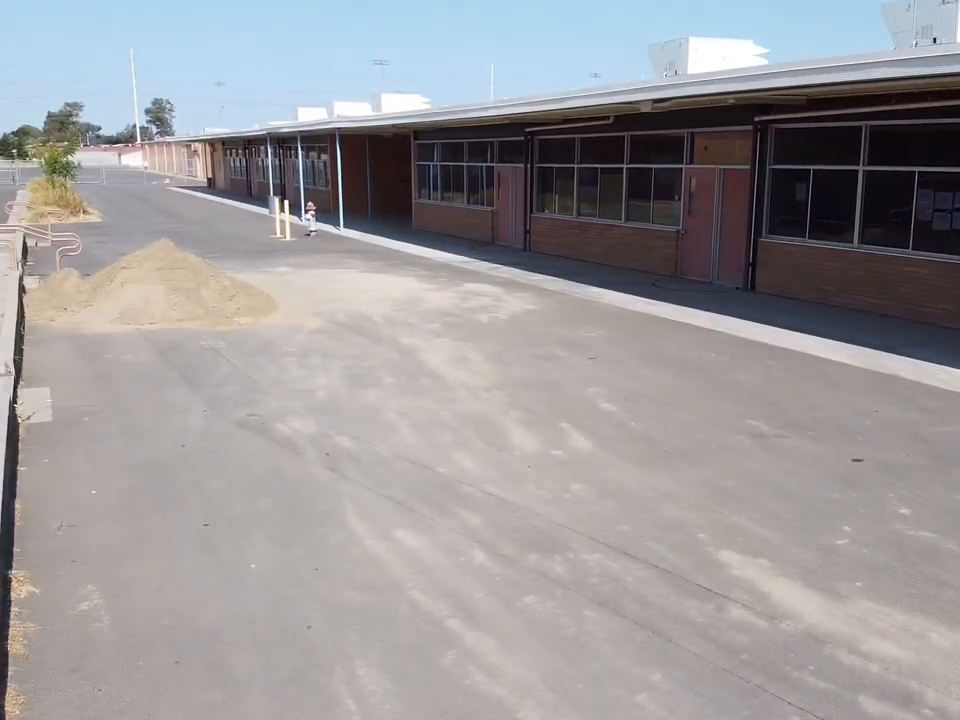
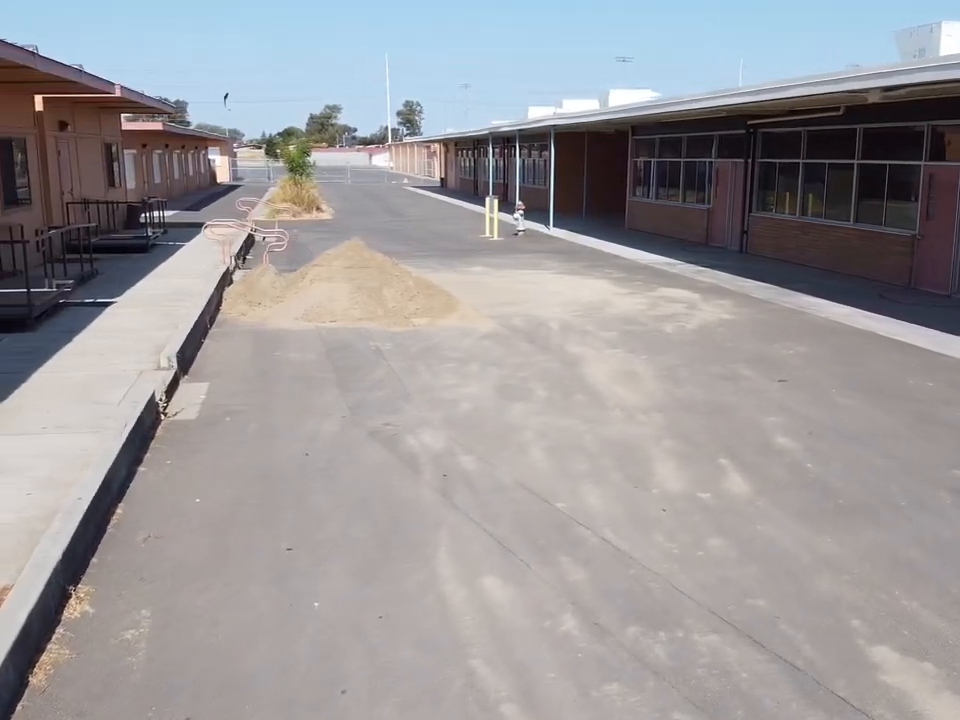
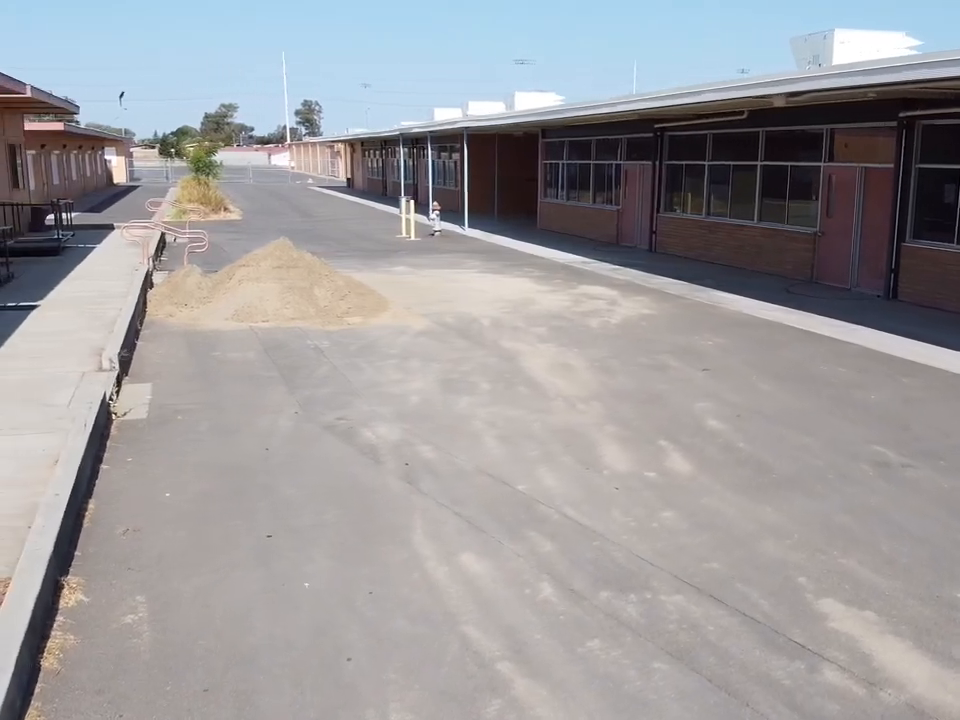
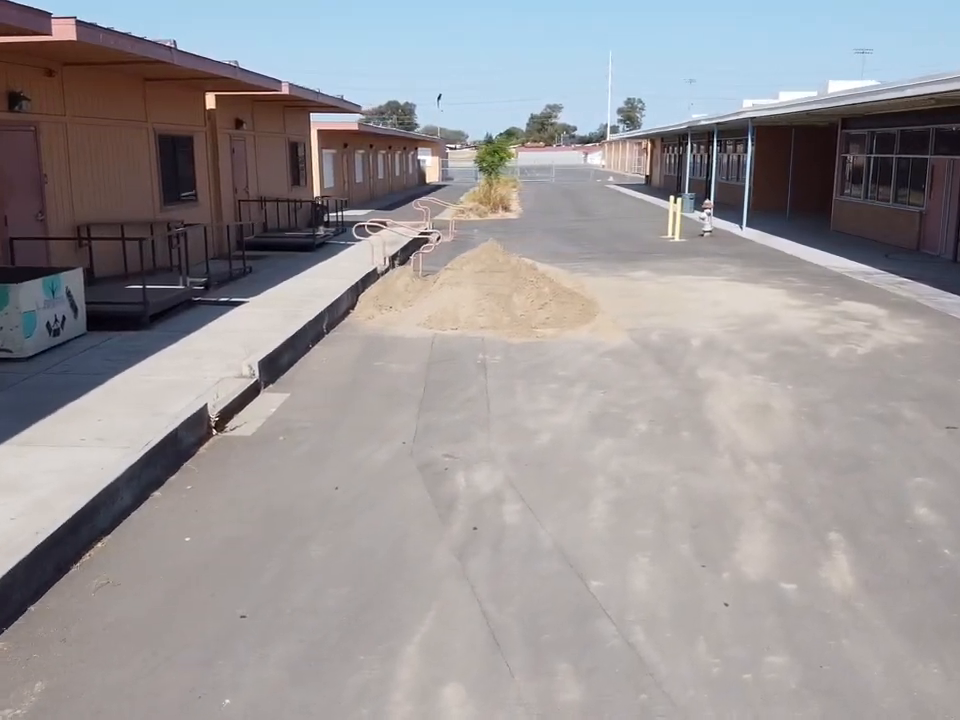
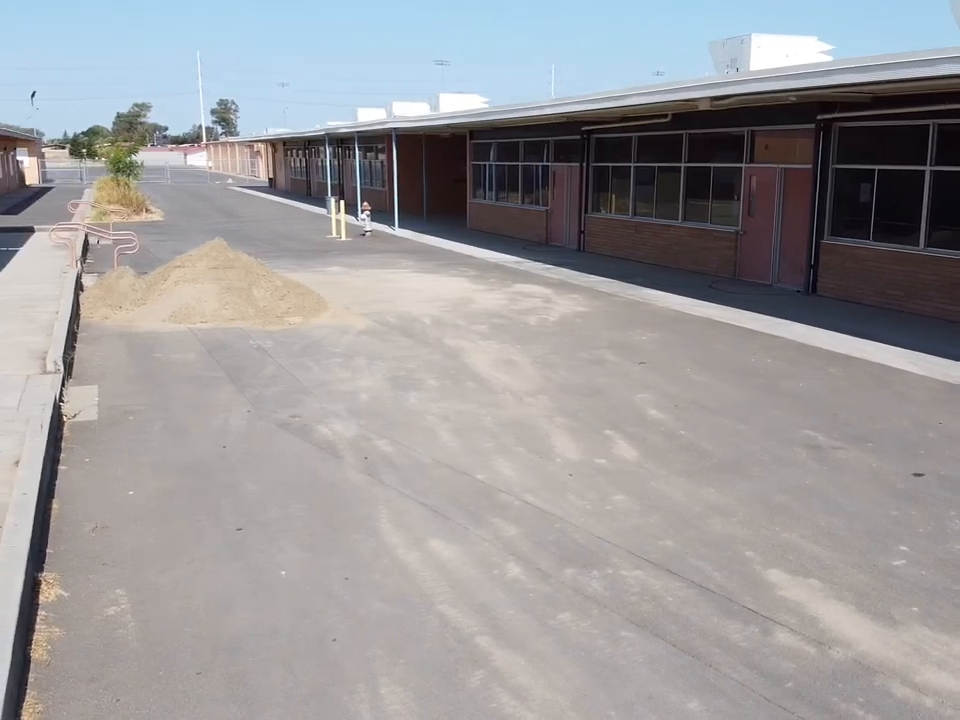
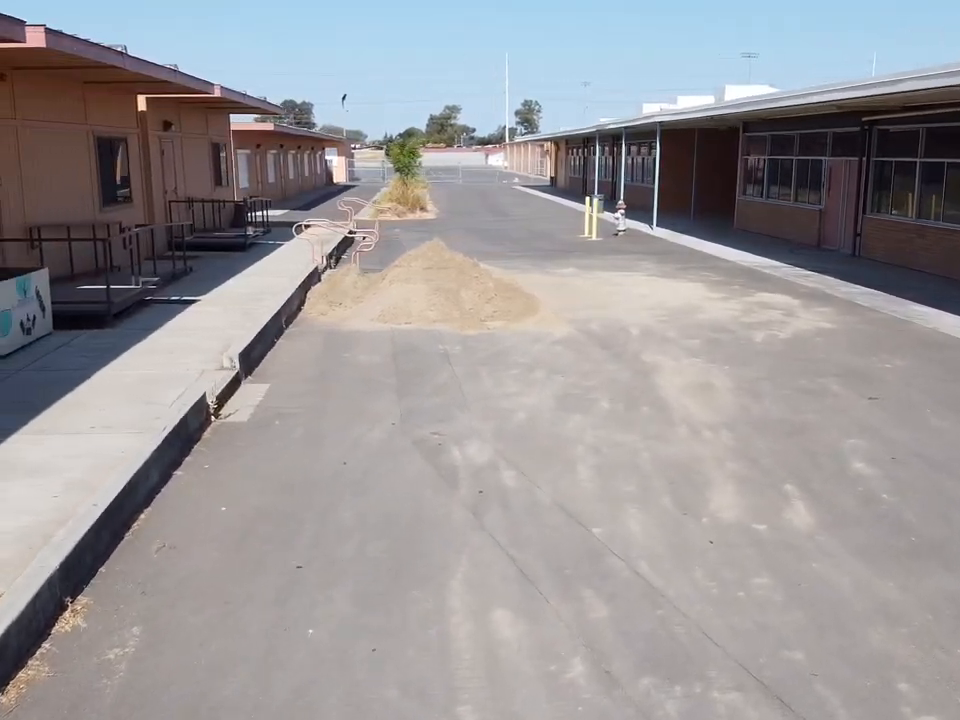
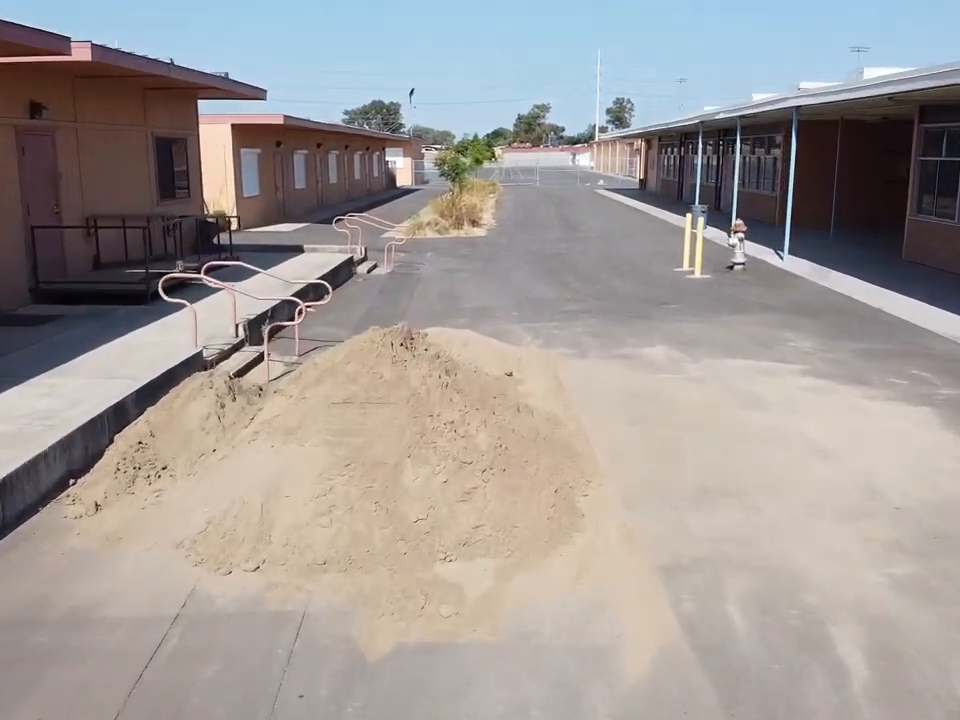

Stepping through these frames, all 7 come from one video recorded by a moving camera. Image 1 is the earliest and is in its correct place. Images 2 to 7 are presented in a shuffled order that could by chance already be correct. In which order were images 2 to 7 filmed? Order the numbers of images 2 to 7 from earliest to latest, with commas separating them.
5, 3, 2, 6, 4, 7
